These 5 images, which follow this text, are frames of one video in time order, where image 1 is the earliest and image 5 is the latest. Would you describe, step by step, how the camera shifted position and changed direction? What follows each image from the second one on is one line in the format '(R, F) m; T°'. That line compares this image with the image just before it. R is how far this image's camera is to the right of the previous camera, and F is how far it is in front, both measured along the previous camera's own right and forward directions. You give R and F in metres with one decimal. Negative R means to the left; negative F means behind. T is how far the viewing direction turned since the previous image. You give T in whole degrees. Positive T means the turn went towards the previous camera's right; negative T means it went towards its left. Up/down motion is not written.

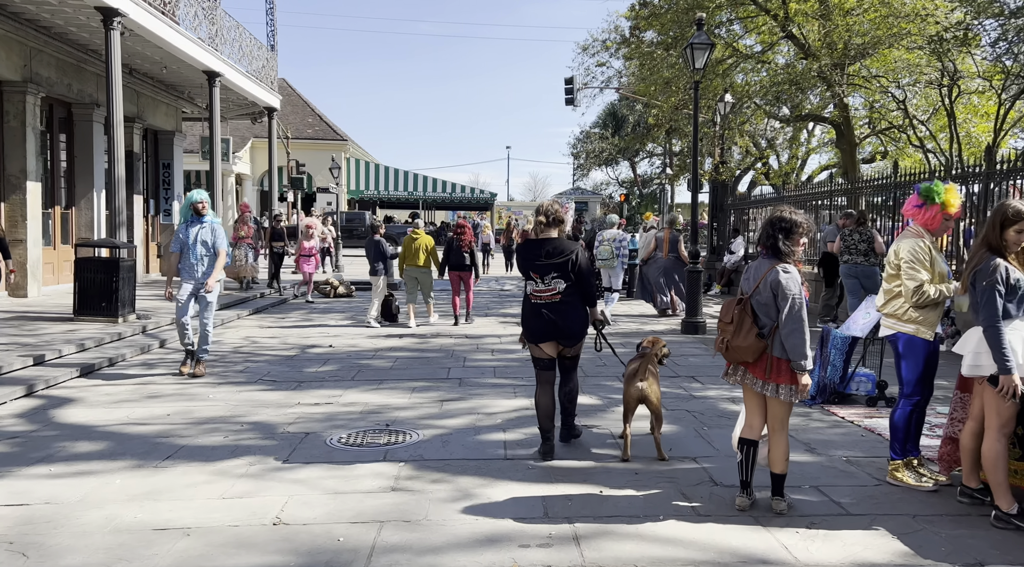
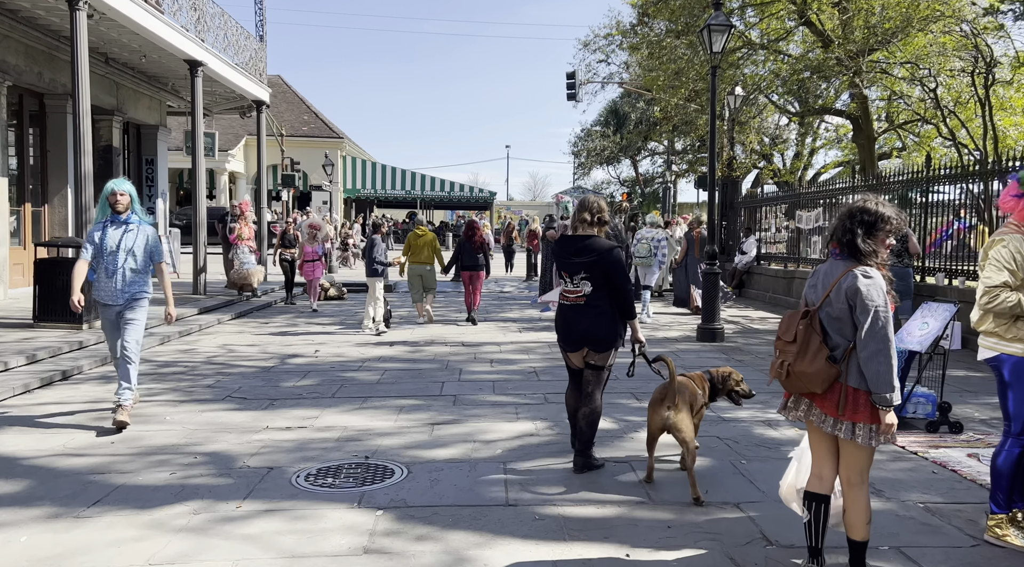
(0.0, +1.0) m; 0°
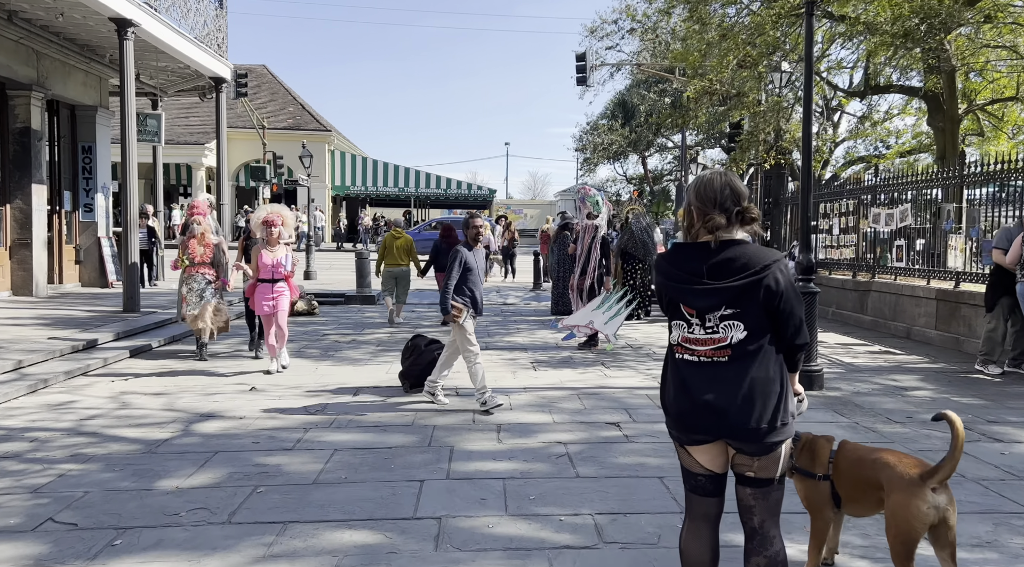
(-0.1, +3.1) m; 0°
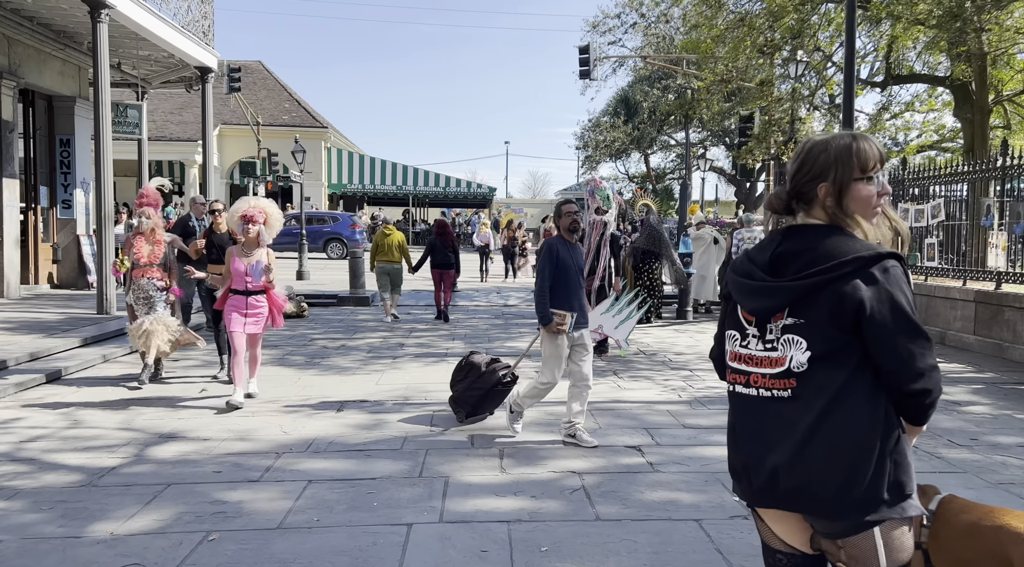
(0.0, +0.9) m; 0°
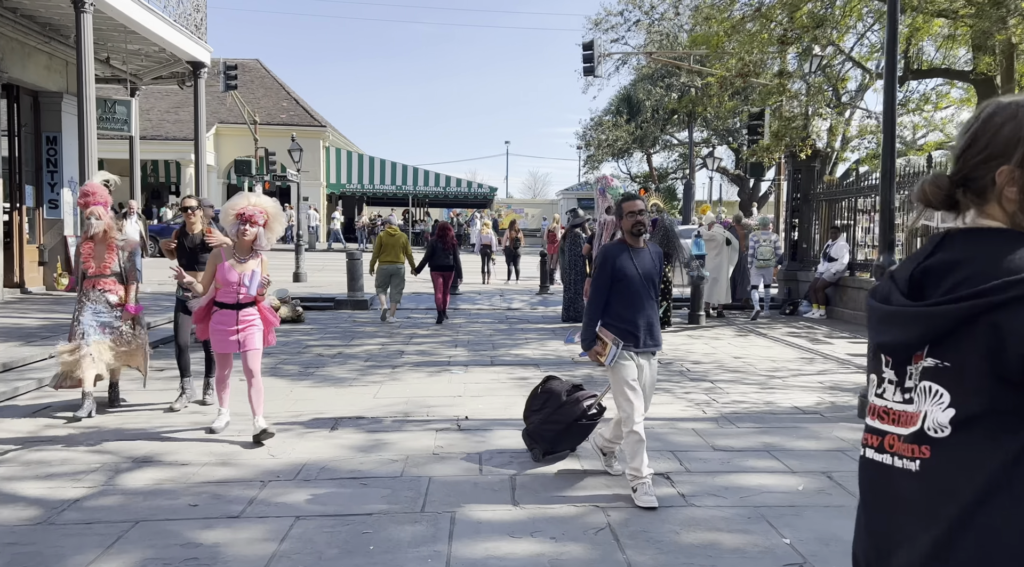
(-0.1, +0.6) m; 0°
